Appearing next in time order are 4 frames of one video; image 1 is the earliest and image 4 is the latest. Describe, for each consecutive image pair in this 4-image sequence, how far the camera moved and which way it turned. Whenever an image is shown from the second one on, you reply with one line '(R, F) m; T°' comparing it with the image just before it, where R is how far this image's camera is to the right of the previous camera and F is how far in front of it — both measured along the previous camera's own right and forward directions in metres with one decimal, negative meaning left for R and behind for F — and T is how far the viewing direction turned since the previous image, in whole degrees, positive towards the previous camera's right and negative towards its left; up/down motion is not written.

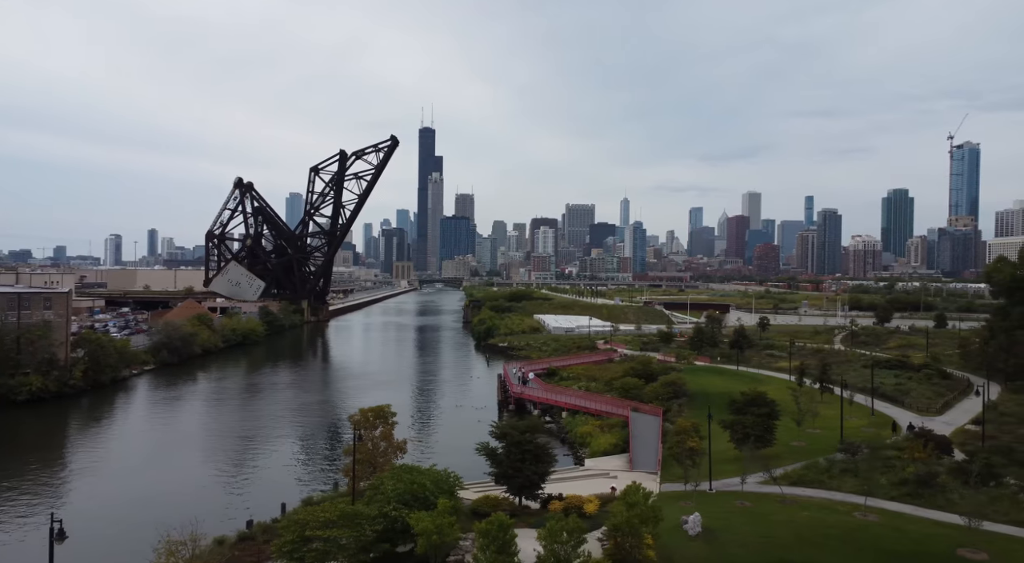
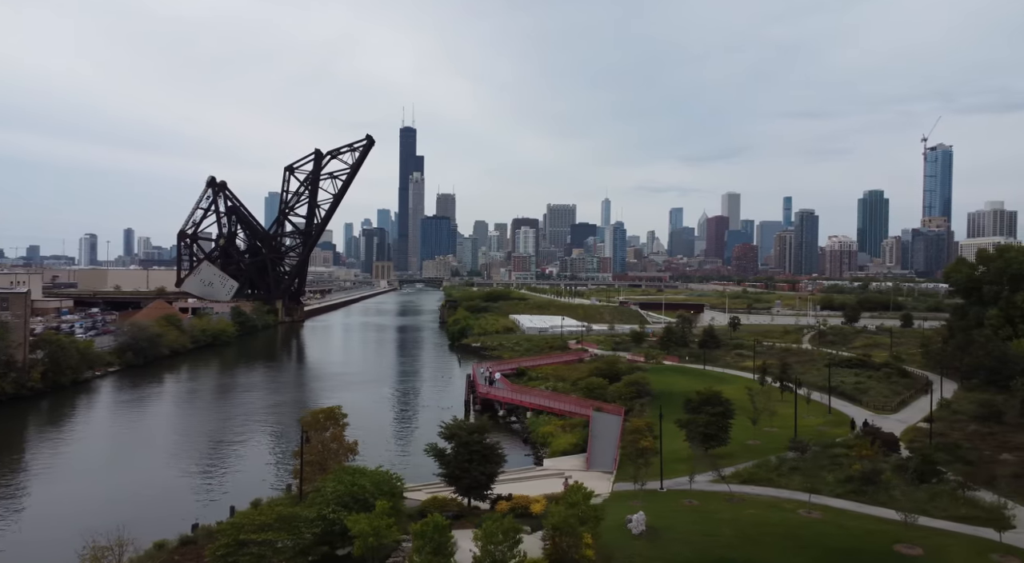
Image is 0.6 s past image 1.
(+1.0, 0.0) m; +1°
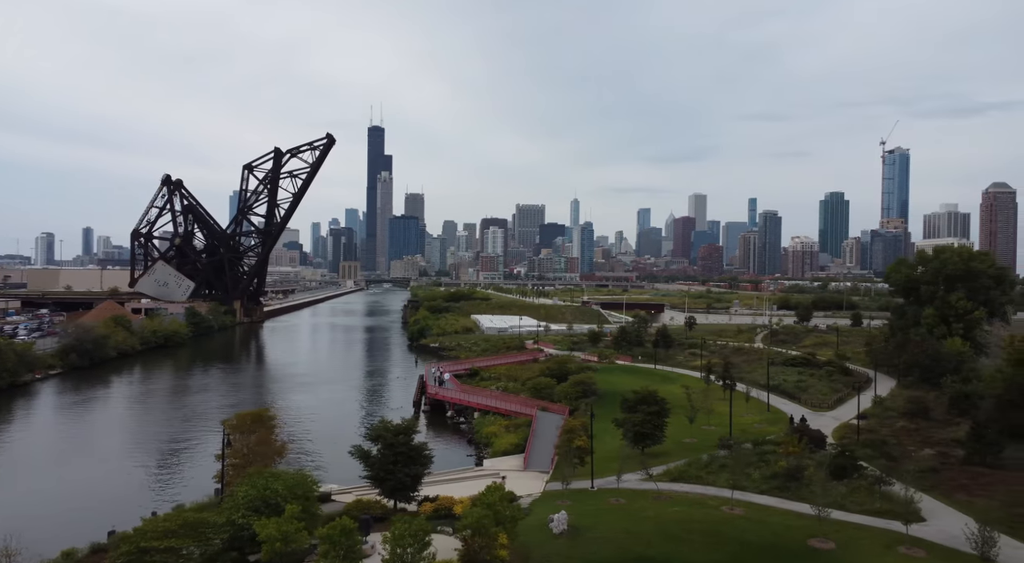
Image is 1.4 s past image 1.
(+1.3, 0.0) m; +2°
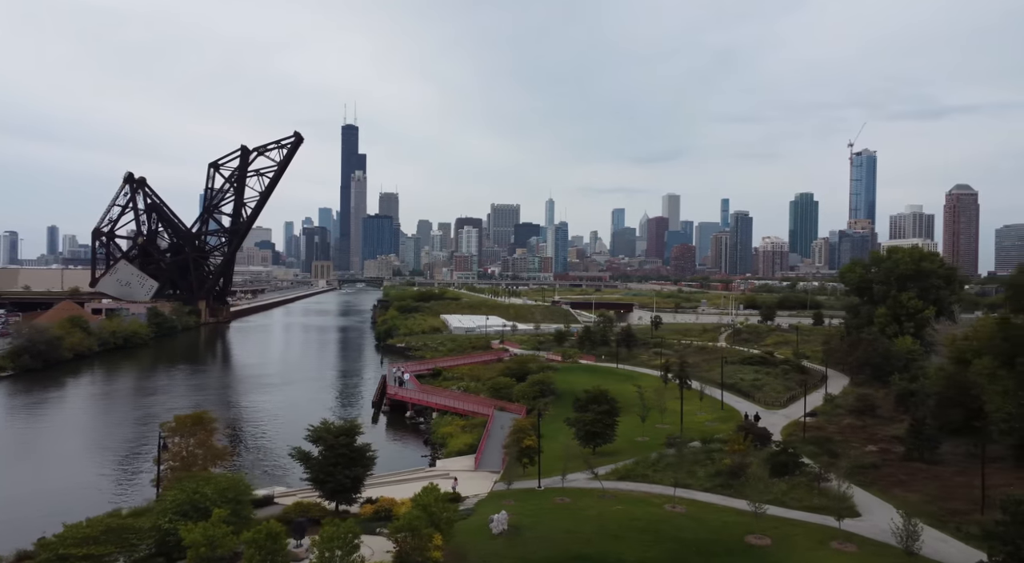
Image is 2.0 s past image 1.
(+0.9, 0.0) m; +2°
